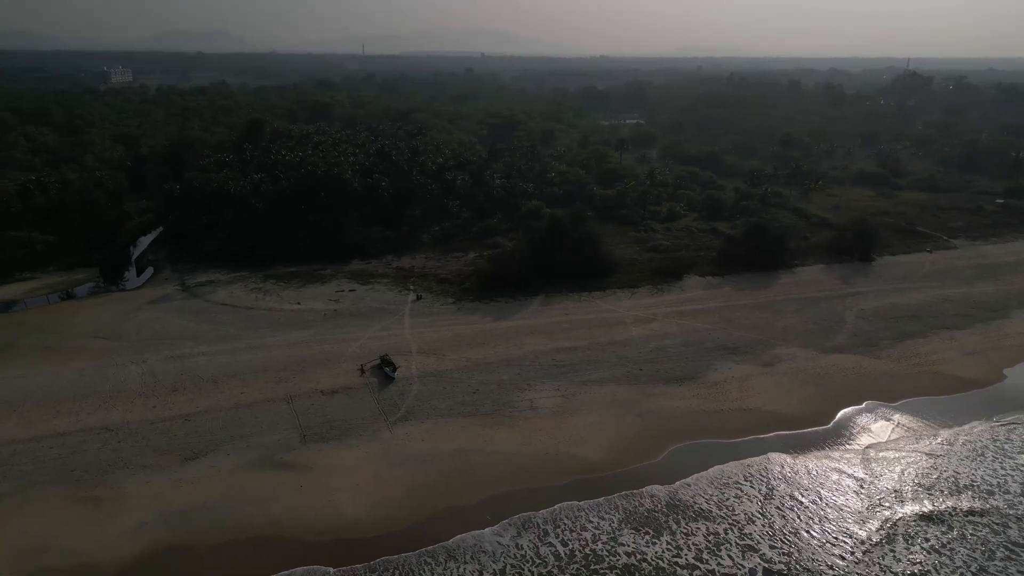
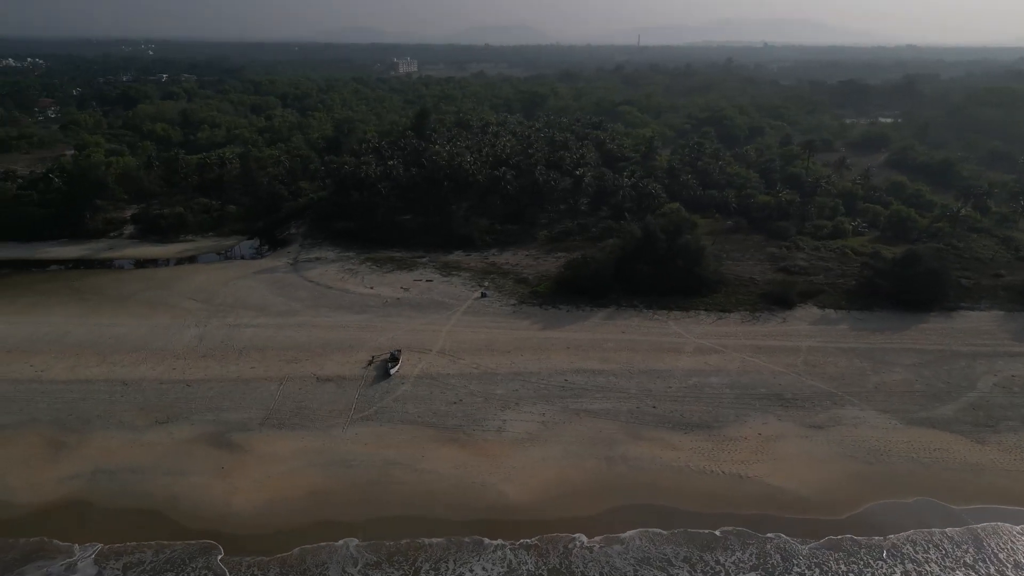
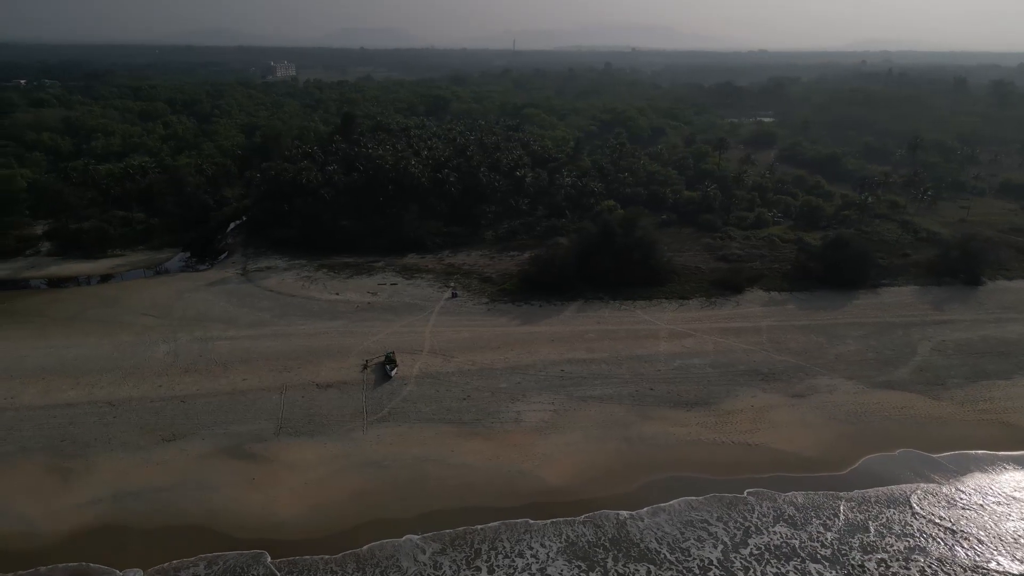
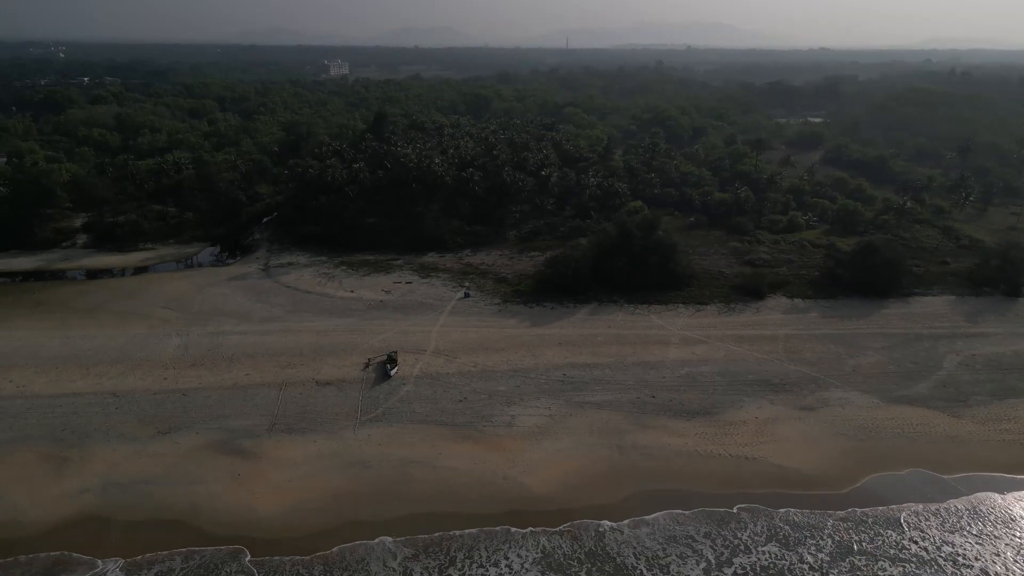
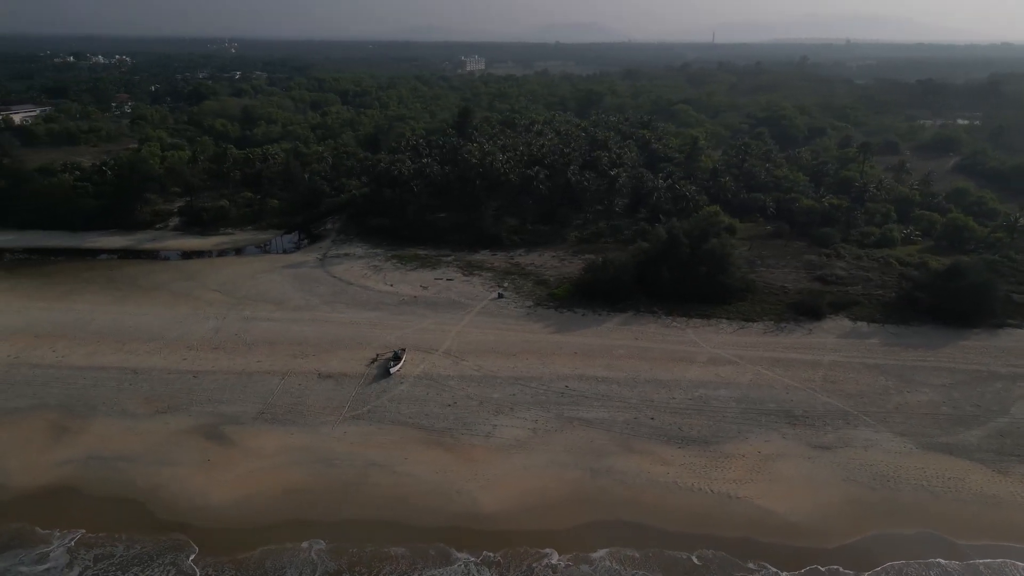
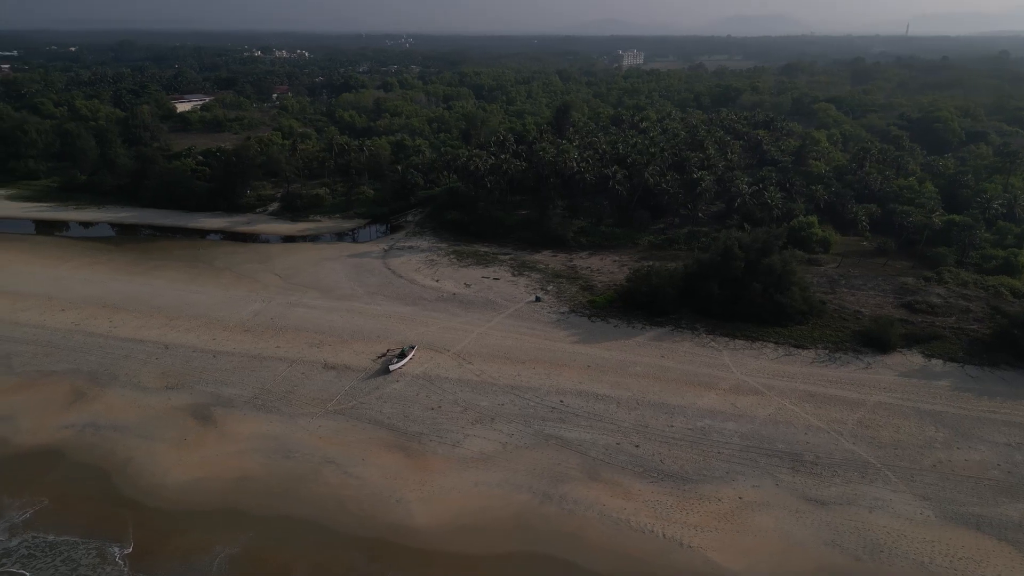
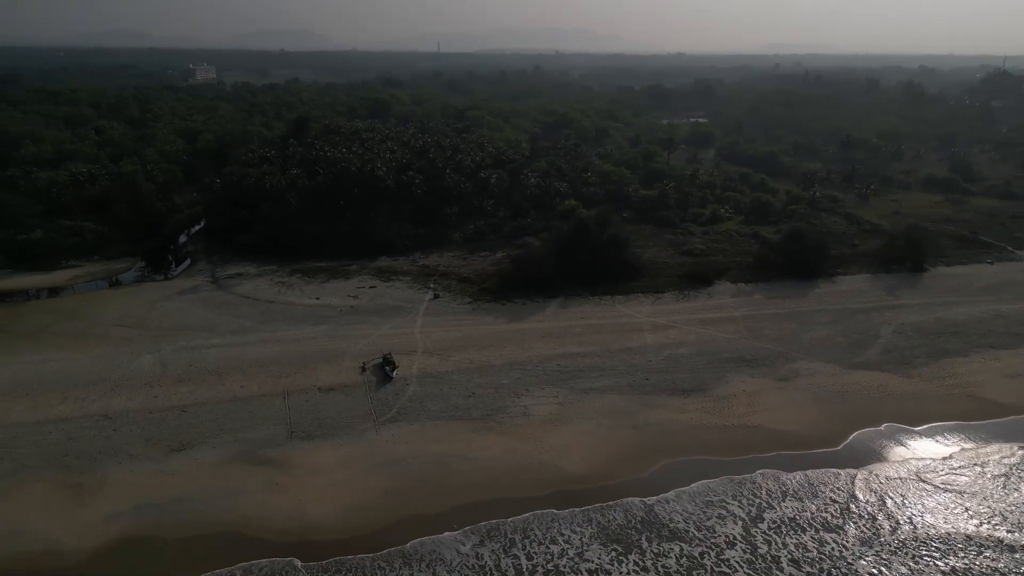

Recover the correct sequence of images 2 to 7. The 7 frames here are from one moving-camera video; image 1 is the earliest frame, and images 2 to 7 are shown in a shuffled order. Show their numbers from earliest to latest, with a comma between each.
7, 3, 4, 2, 5, 6
